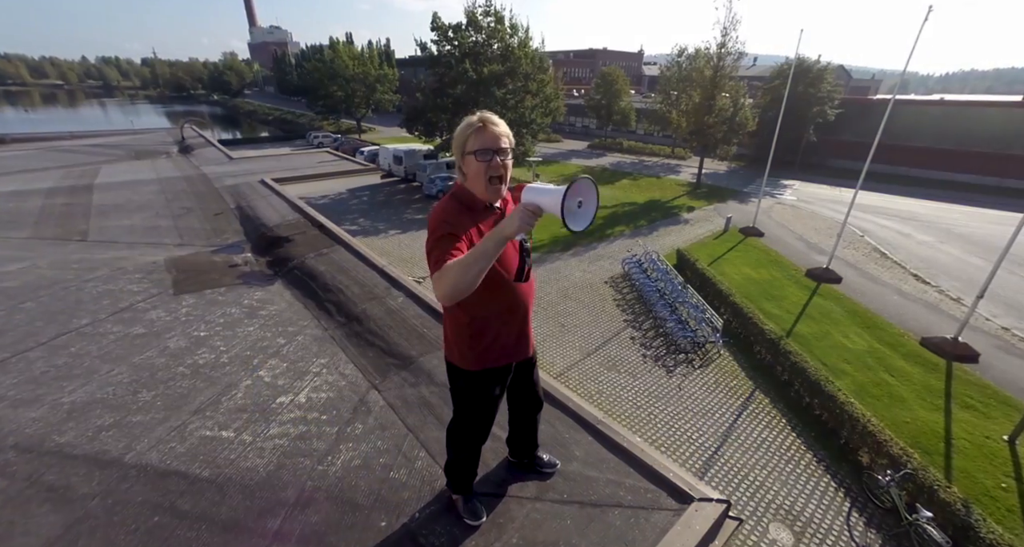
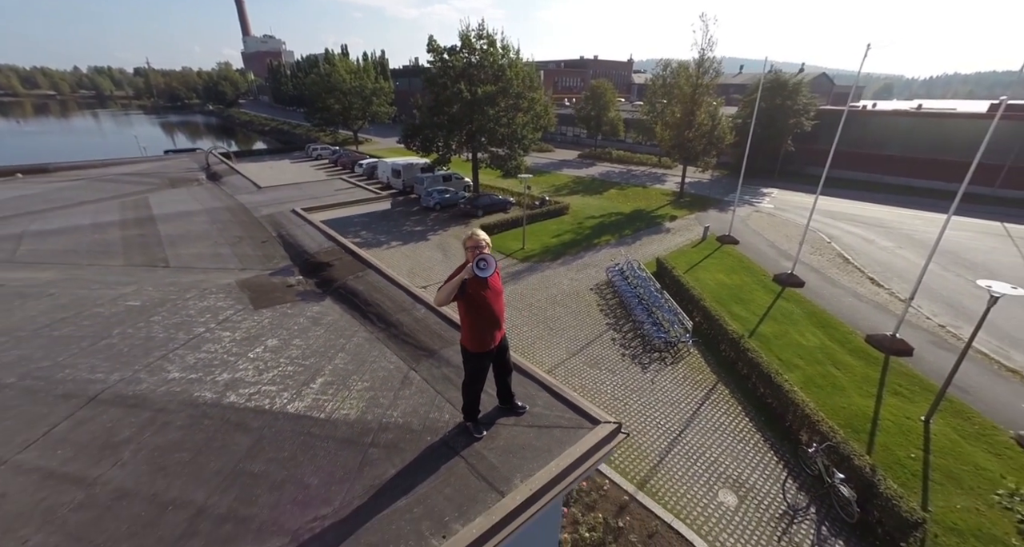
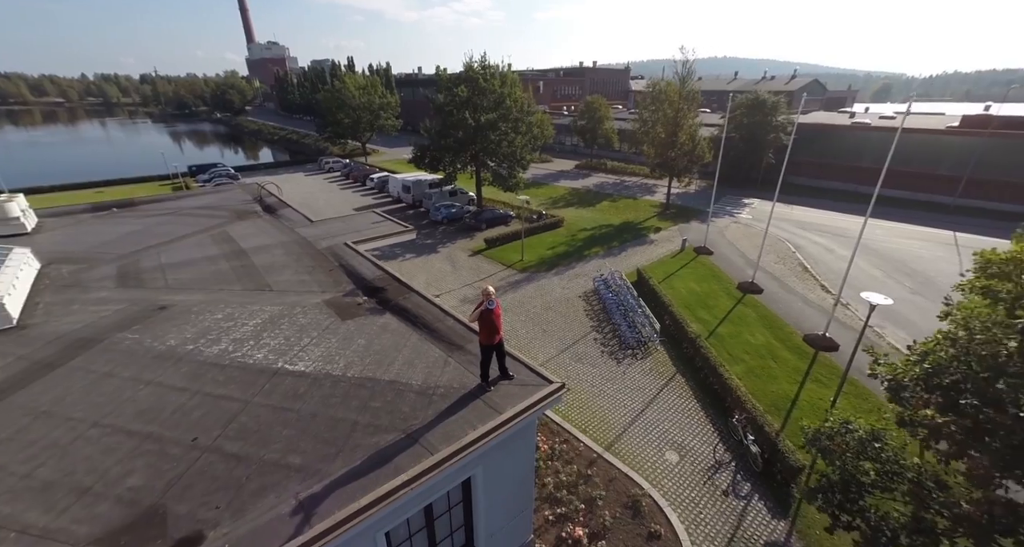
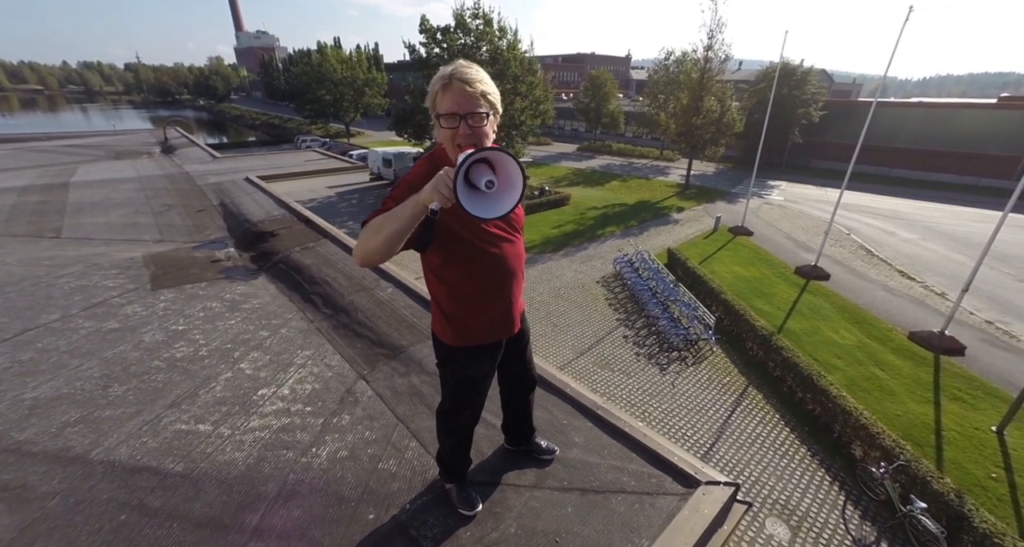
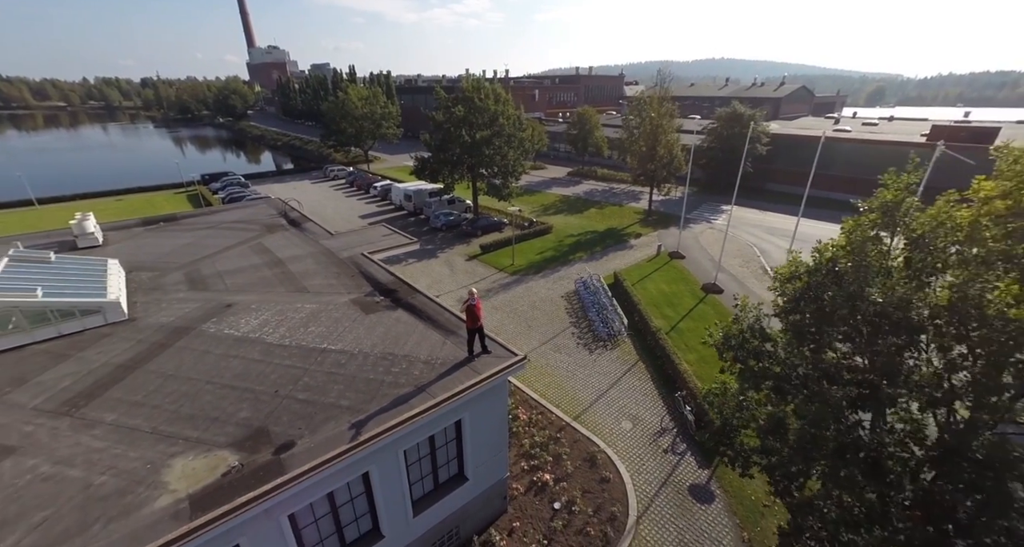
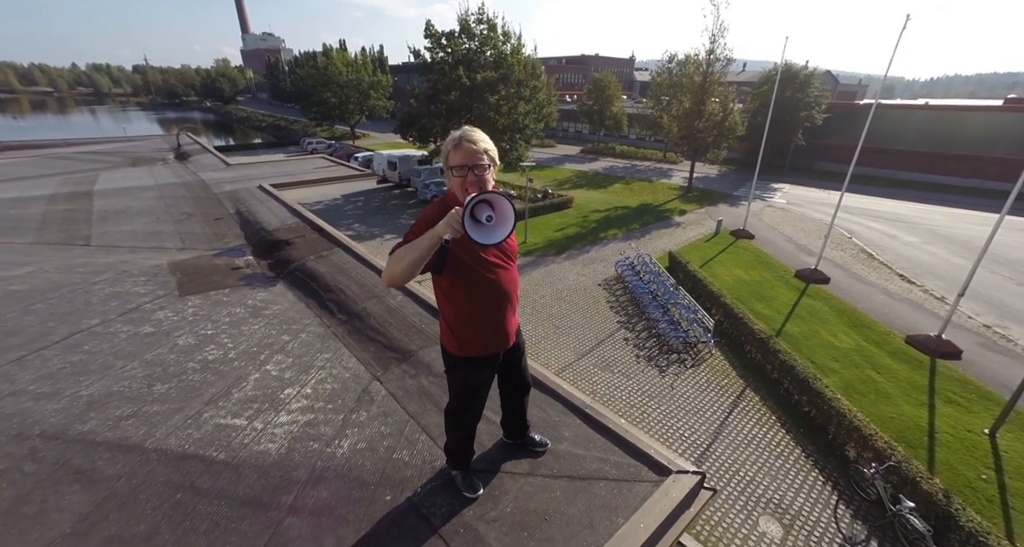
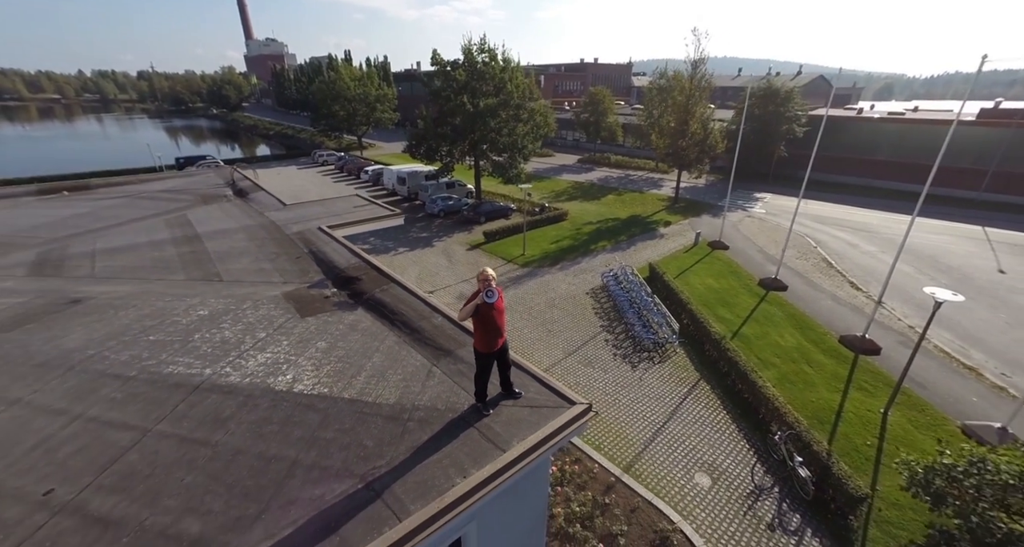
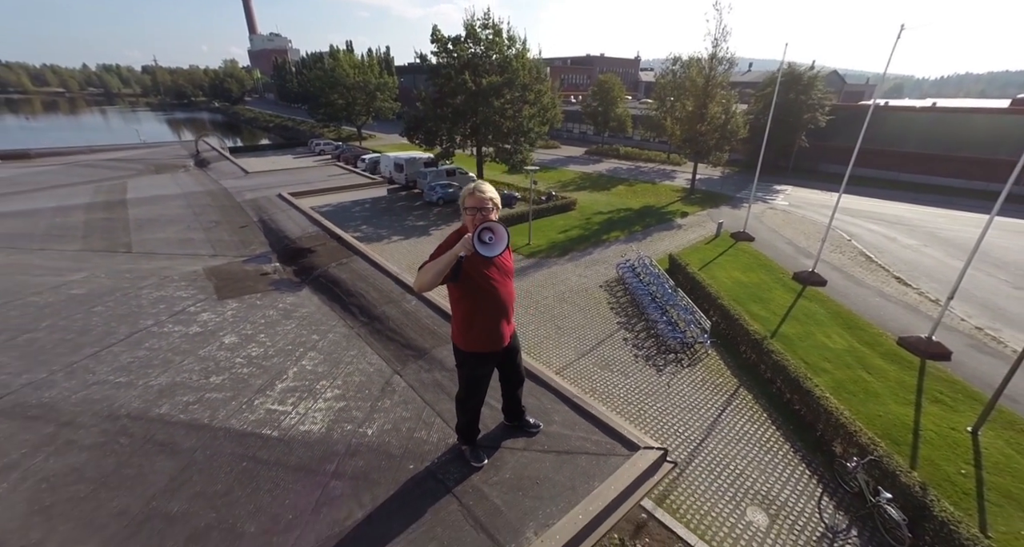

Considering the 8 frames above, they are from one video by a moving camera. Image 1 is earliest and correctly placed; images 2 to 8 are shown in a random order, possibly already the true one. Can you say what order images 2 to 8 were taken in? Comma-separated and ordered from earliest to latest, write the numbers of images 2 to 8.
4, 6, 8, 2, 7, 3, 5
